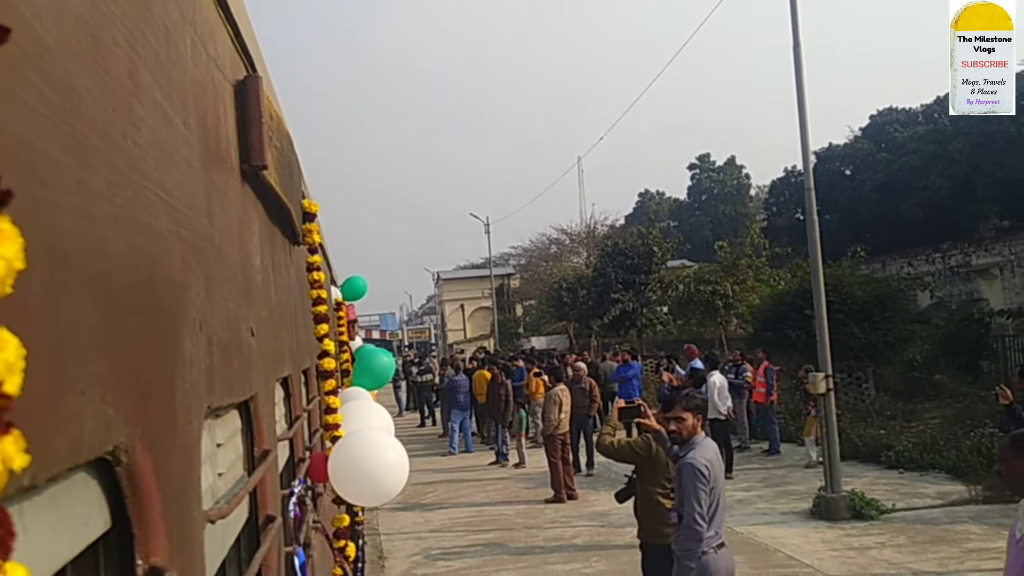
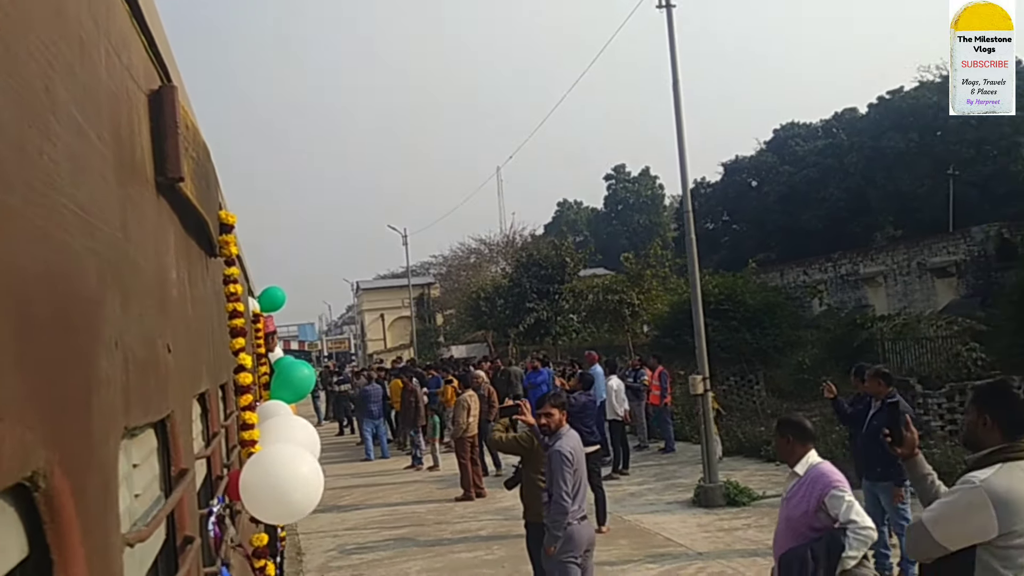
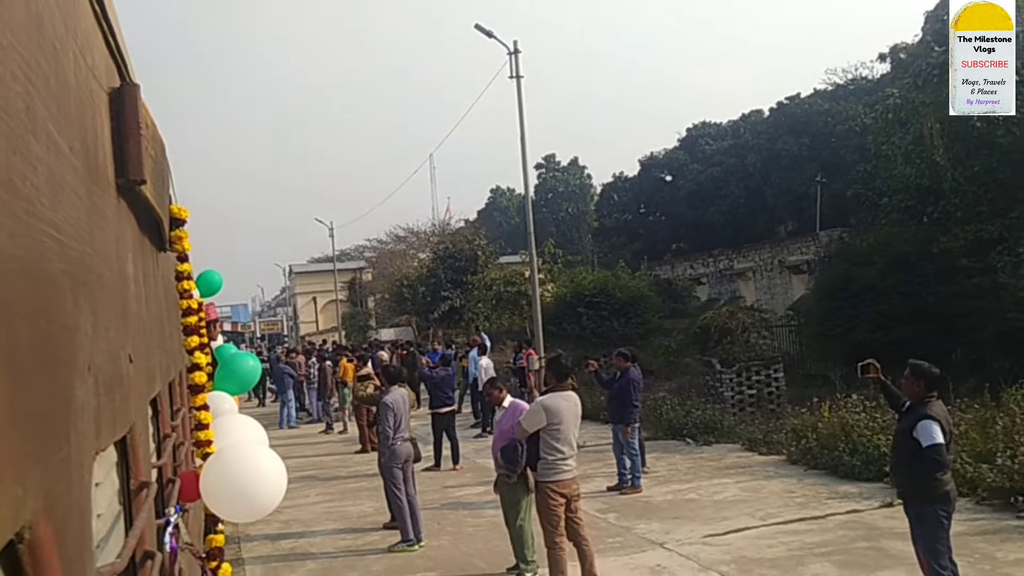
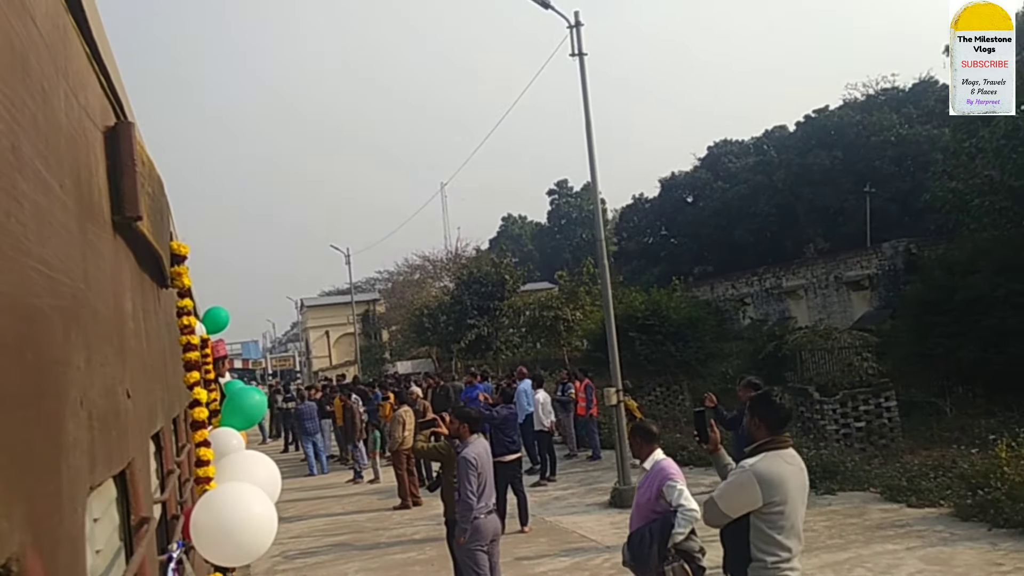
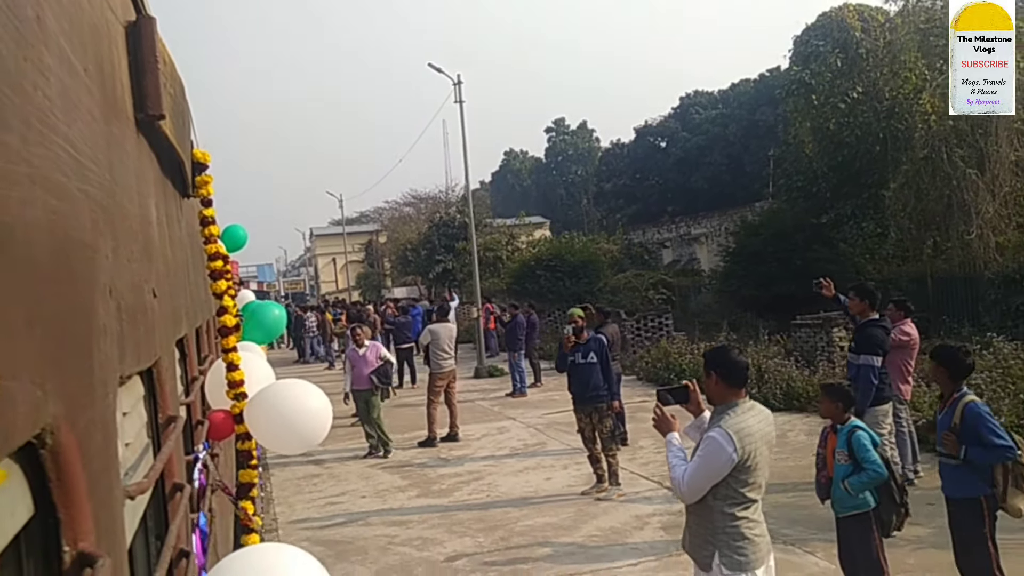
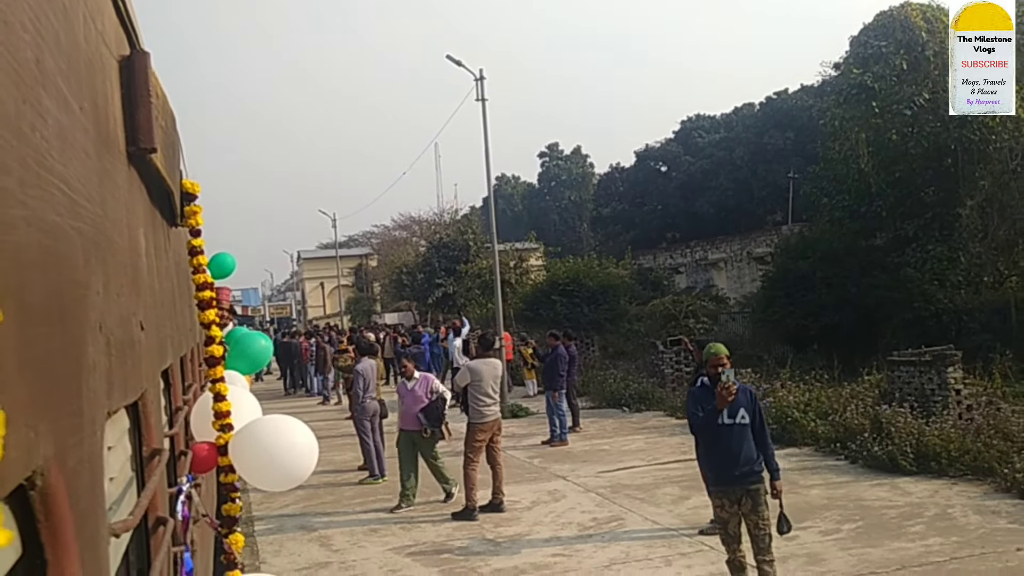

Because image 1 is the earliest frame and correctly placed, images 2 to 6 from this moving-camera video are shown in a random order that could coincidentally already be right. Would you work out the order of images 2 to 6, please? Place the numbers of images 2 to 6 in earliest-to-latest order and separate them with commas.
2, 4, 3, 6, 5
